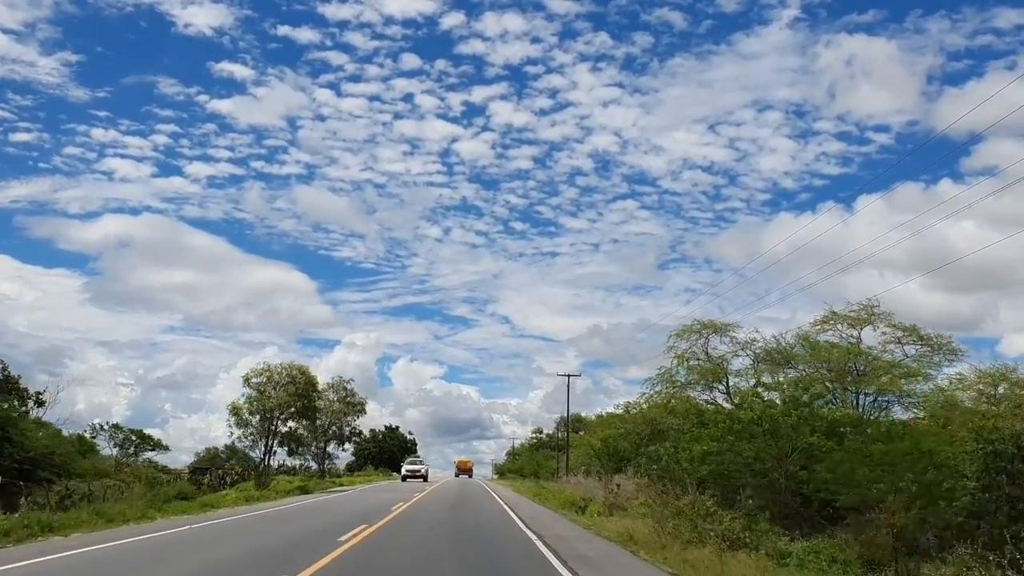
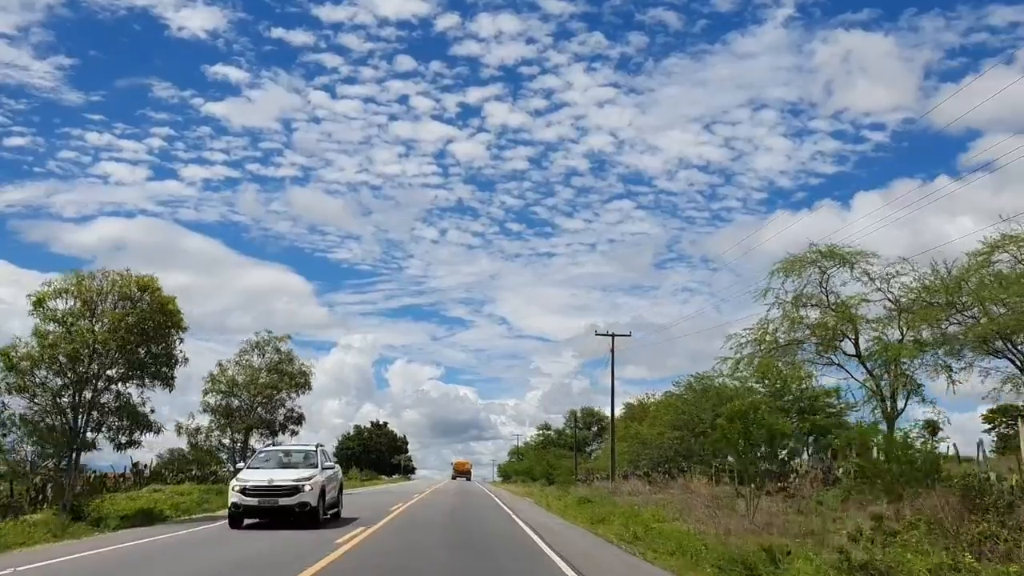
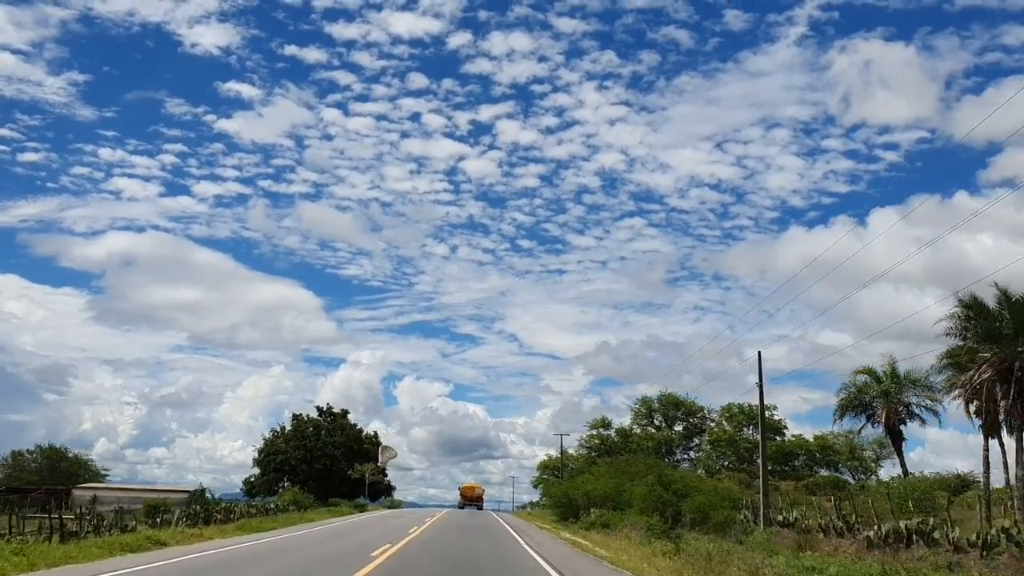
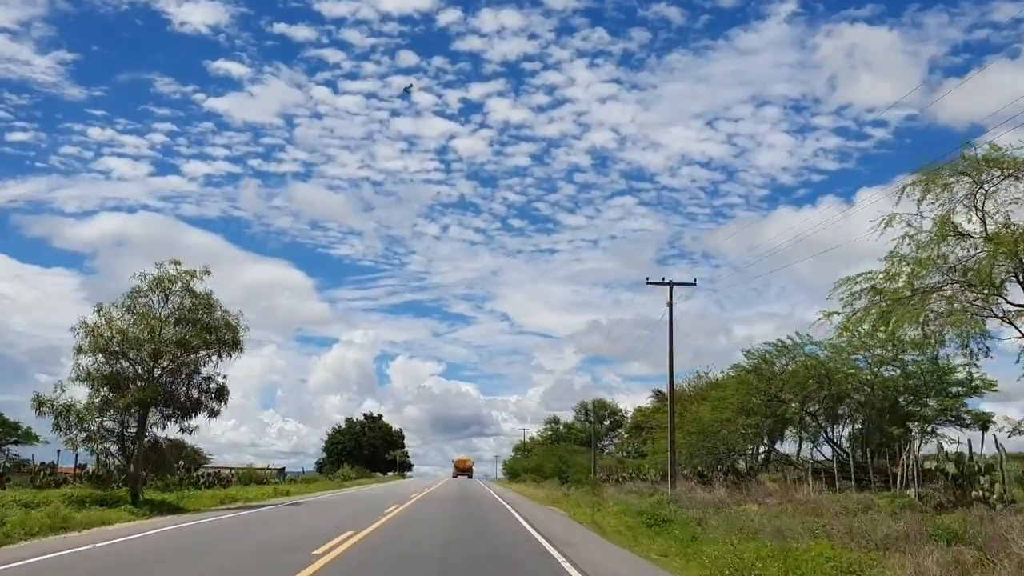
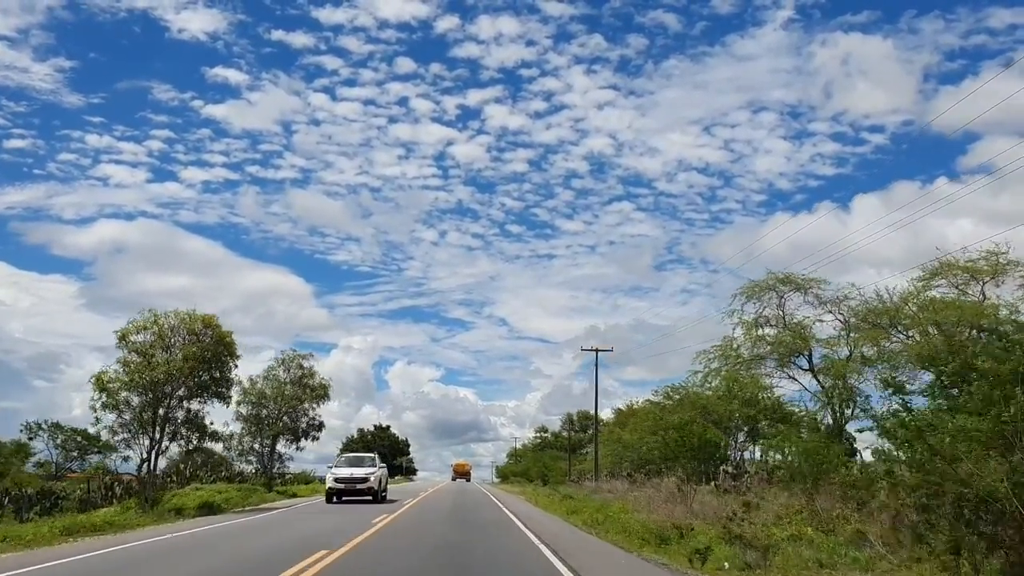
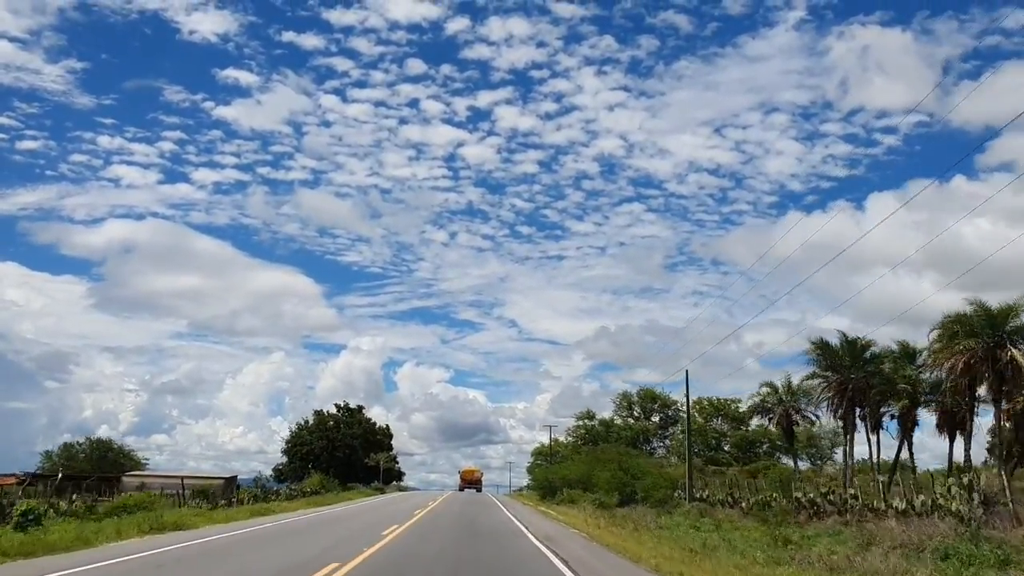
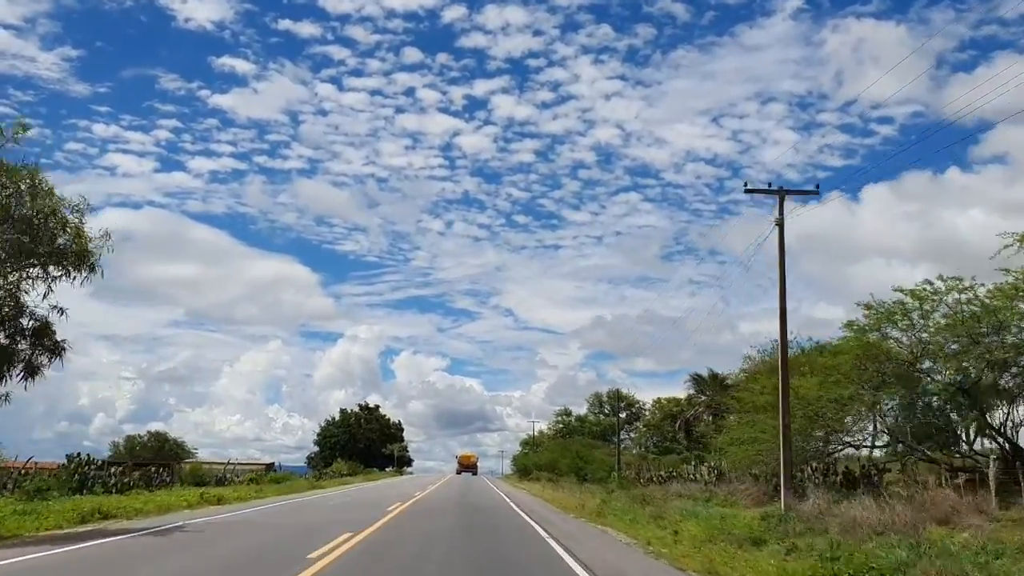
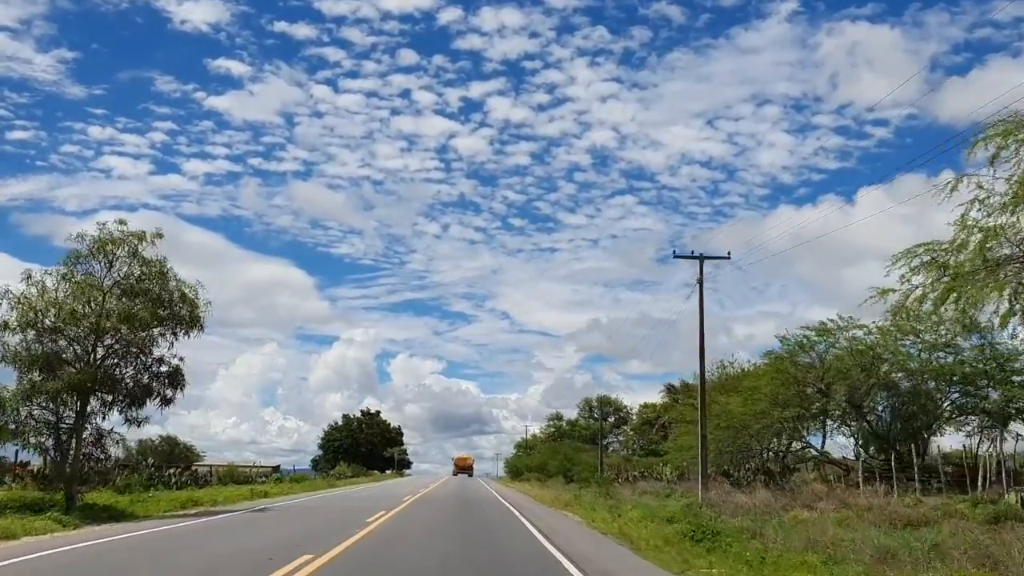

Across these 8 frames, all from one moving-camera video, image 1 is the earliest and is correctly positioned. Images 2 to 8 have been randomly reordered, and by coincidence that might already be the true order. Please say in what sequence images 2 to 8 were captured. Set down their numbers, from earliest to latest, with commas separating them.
5, 2, 4, 8, 7, 6, 3
